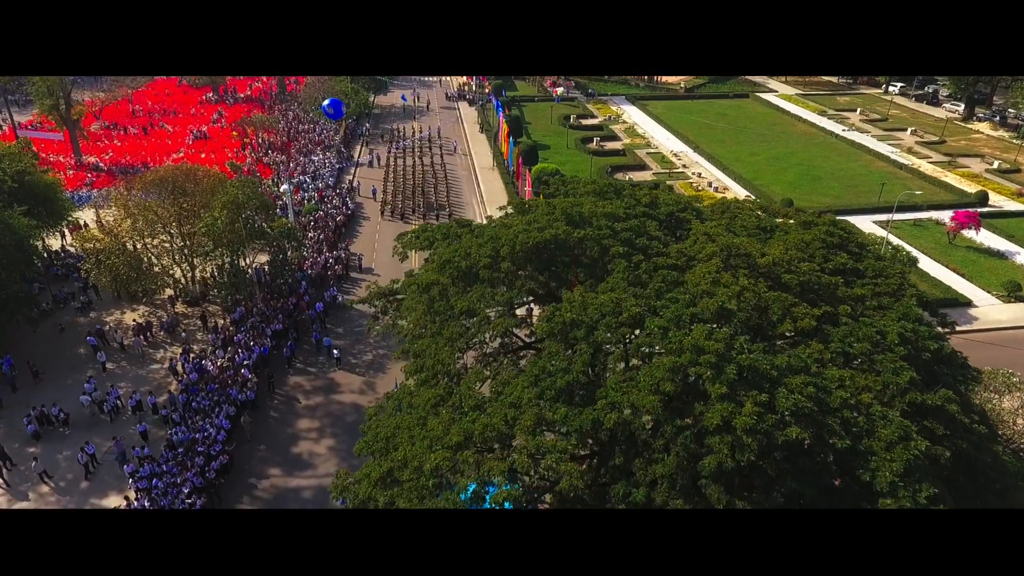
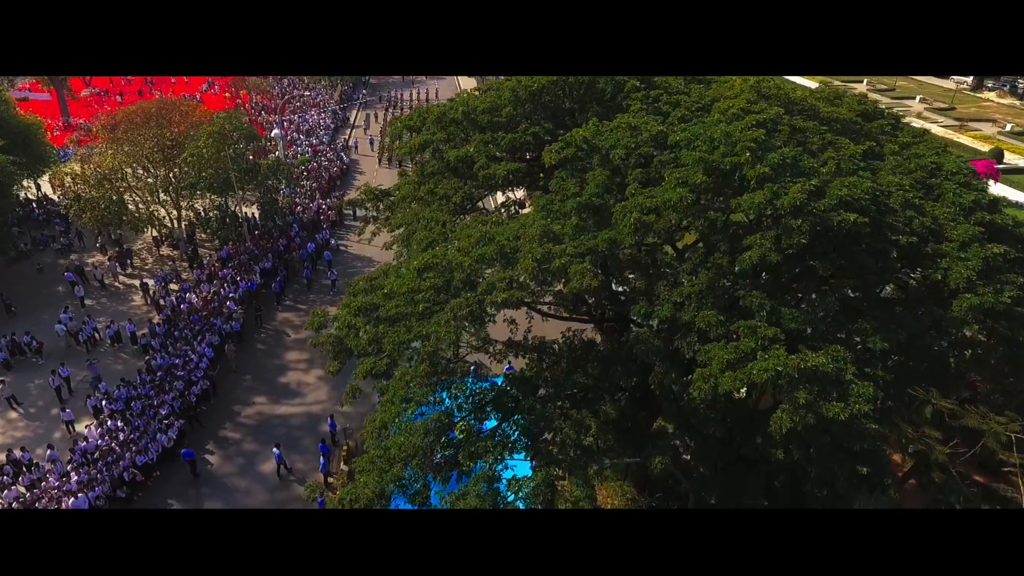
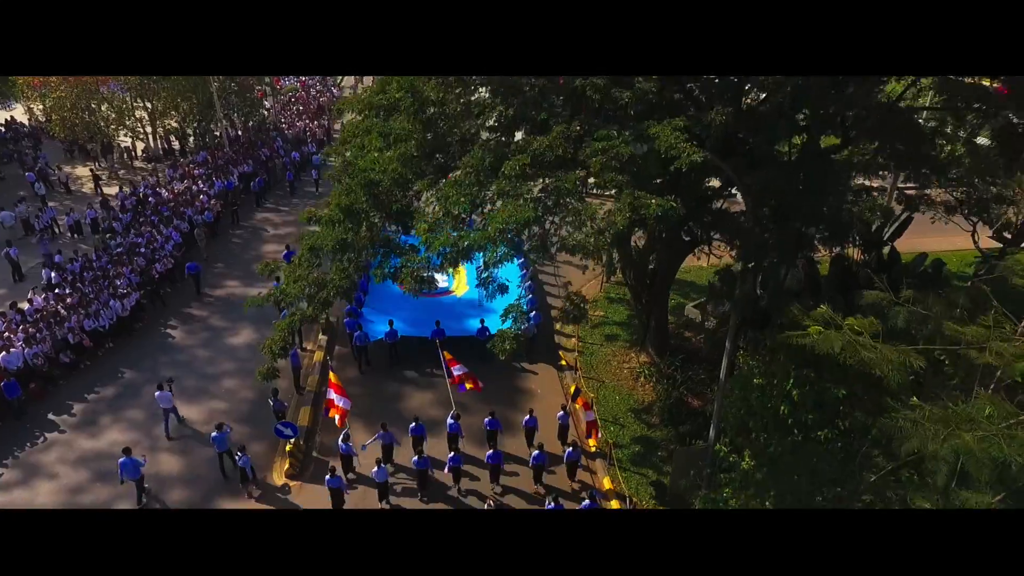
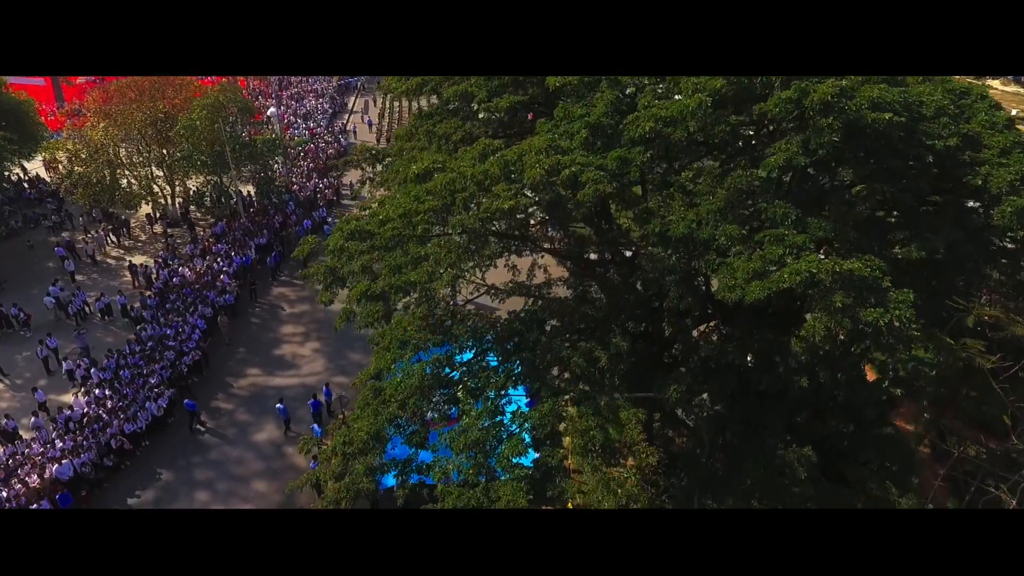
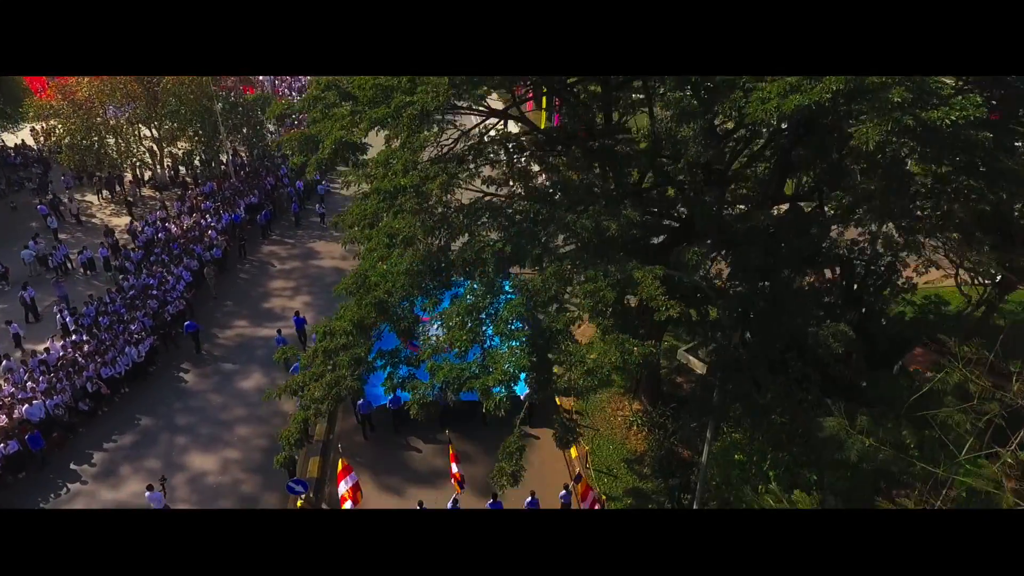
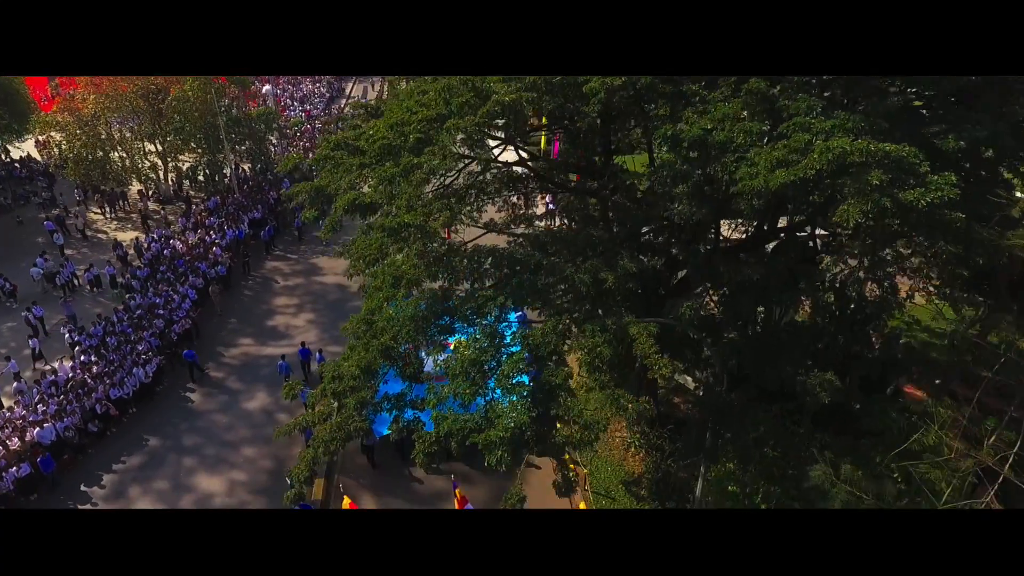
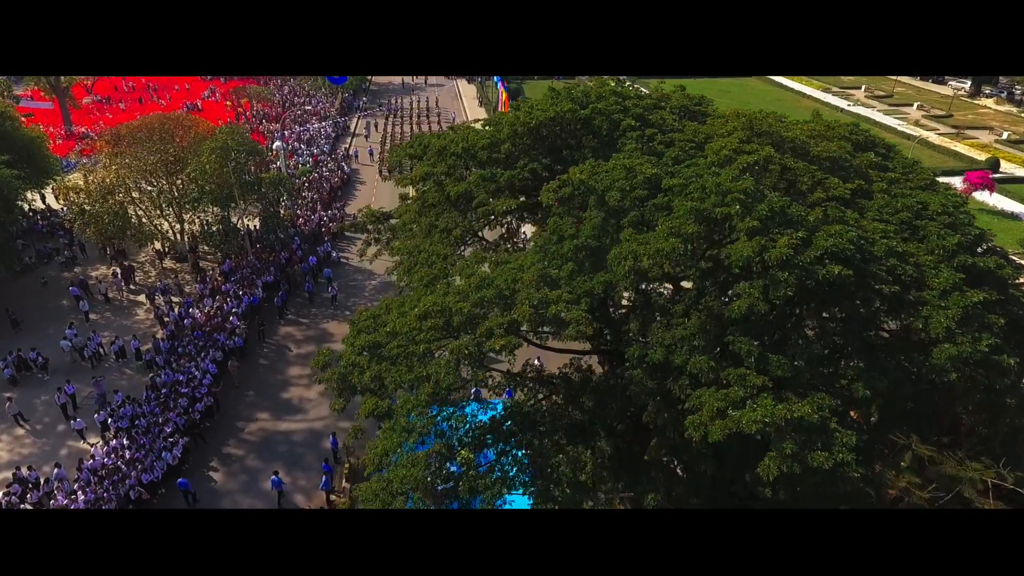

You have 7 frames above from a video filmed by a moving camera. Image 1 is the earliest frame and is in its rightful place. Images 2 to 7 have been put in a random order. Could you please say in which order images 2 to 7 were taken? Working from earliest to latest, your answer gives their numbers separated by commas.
7, 2, 4, 6, 5, 3
